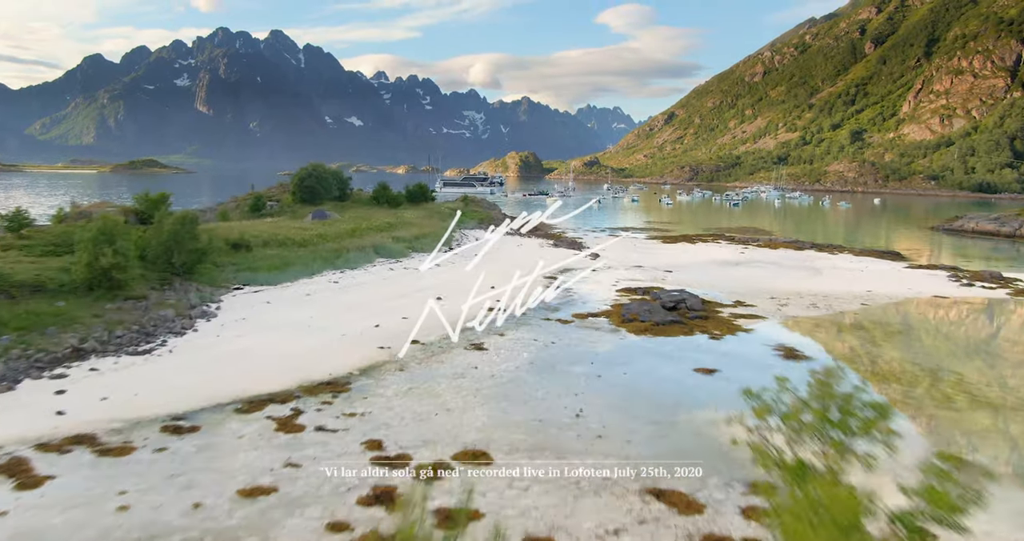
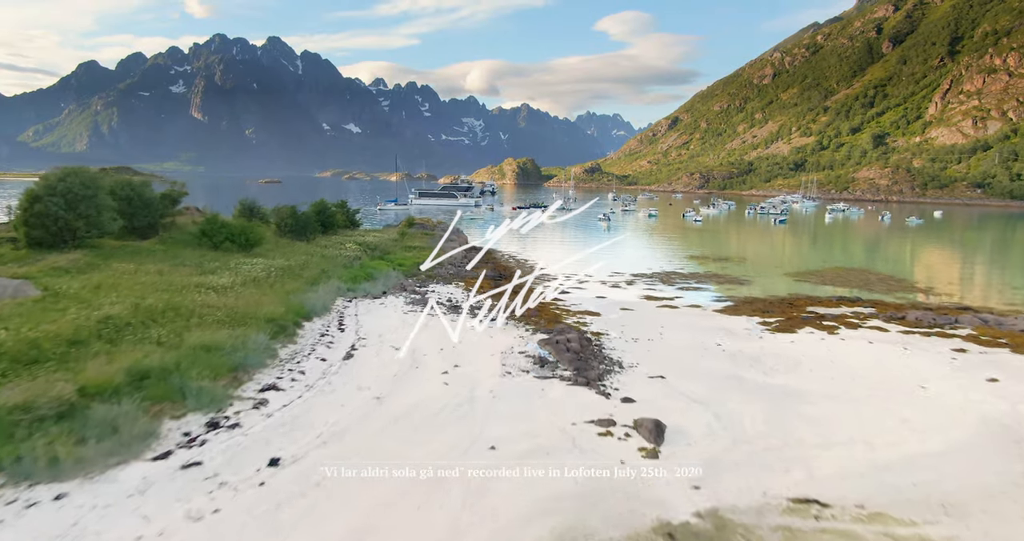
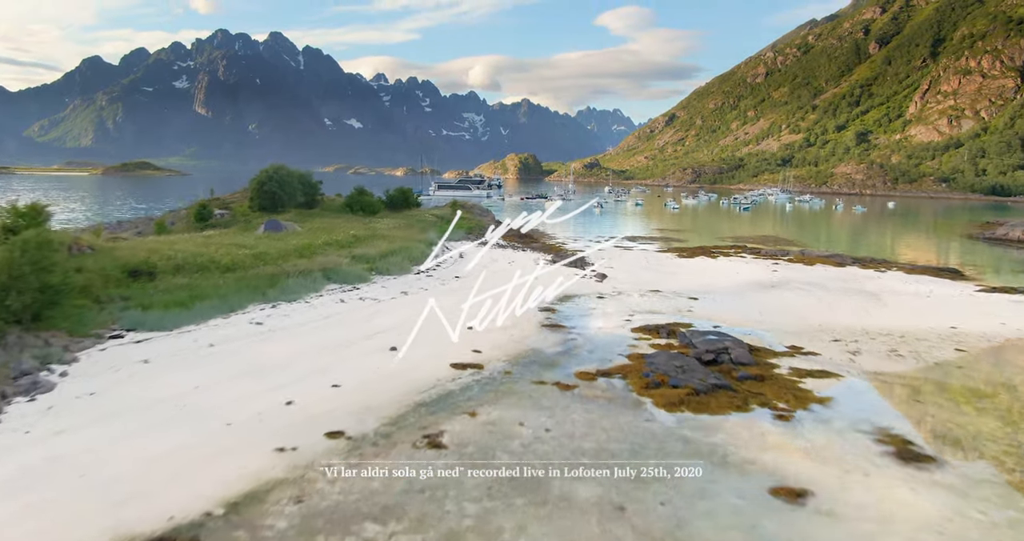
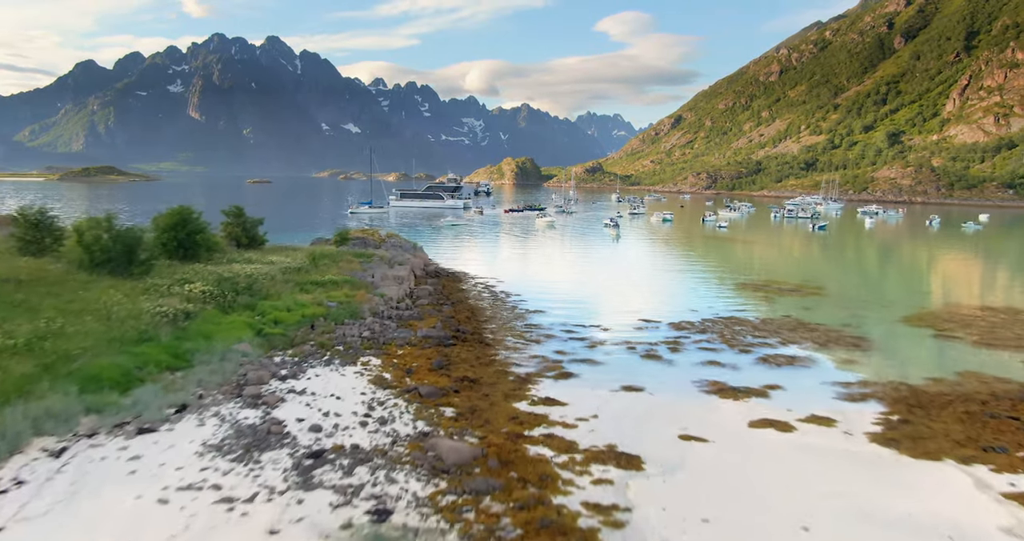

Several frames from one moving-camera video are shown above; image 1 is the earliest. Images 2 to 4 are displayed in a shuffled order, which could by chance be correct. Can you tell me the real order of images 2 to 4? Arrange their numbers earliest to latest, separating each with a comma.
3, 2, 4
